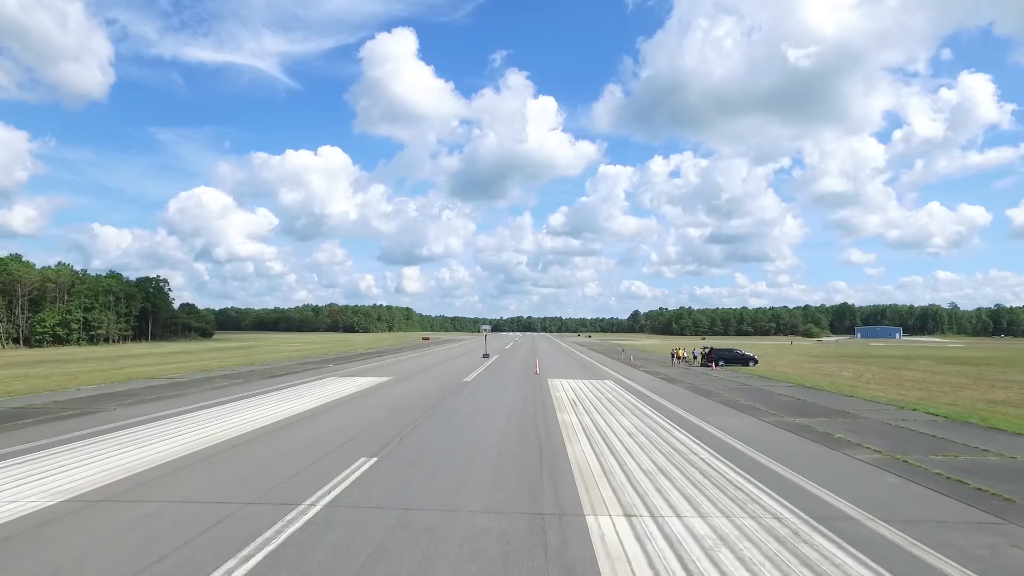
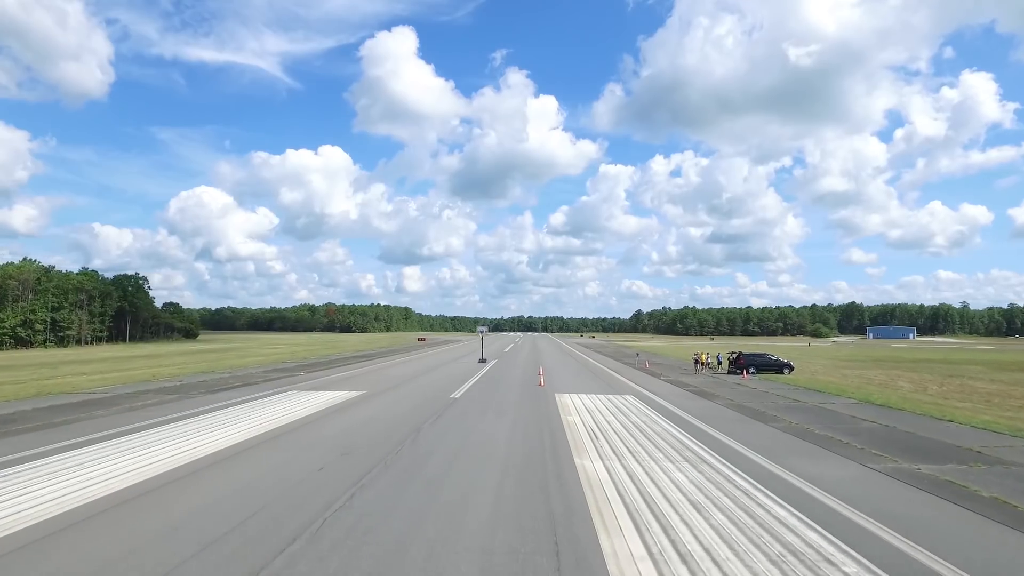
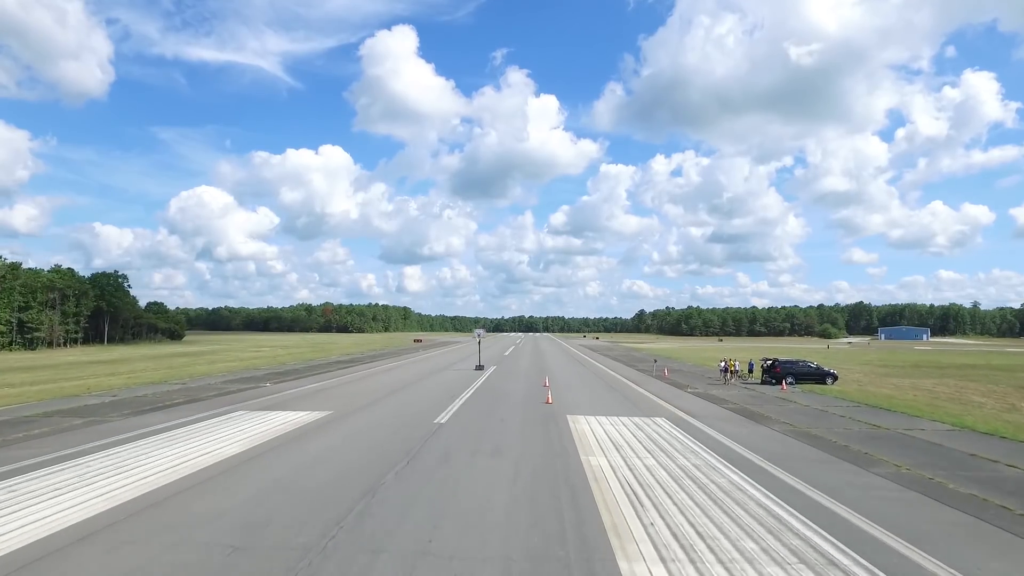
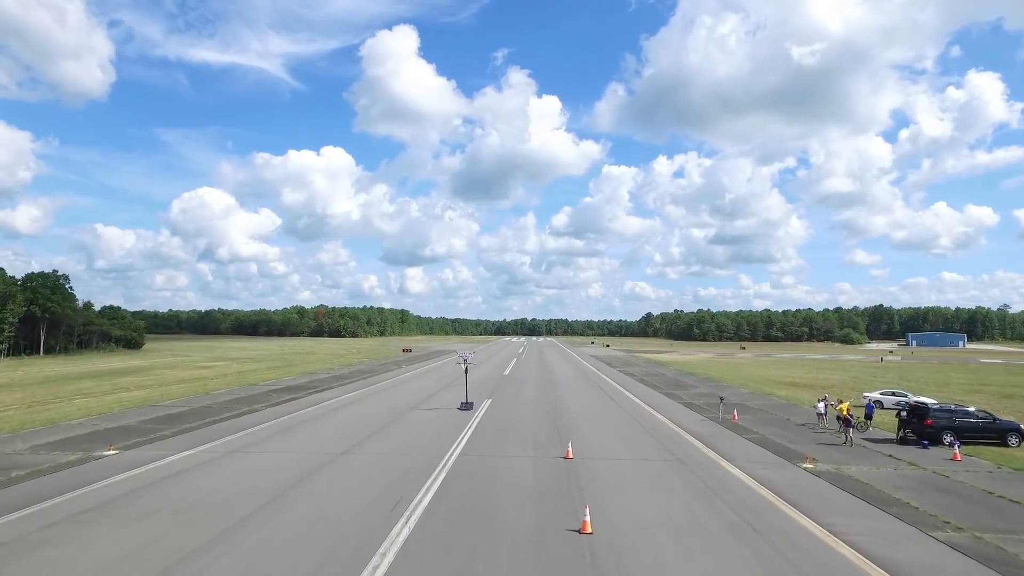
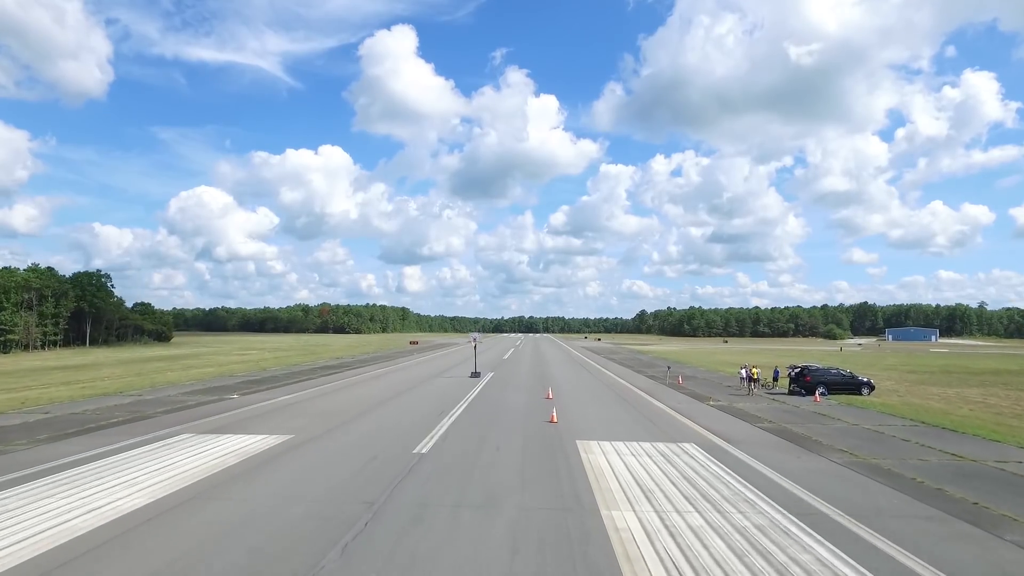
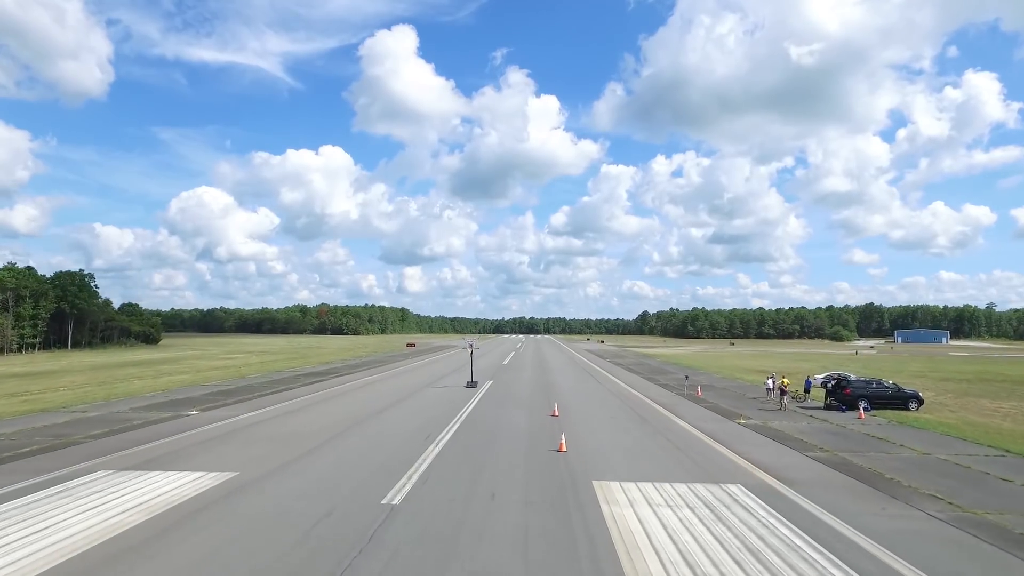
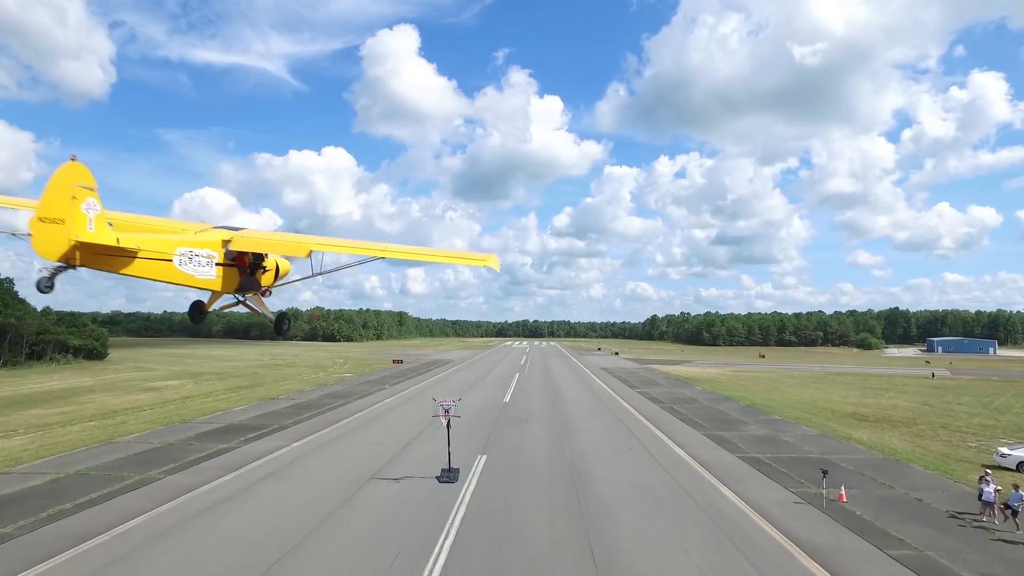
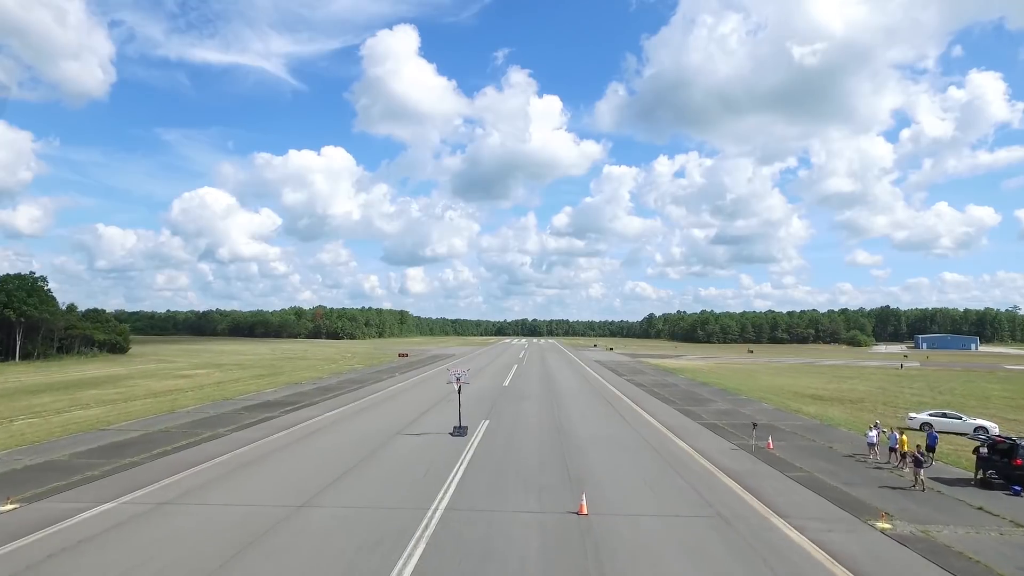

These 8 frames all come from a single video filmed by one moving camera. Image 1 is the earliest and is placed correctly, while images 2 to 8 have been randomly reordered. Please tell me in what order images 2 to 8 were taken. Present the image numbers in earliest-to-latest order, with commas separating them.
2, 3, 5, 6, 4, 8, 7
